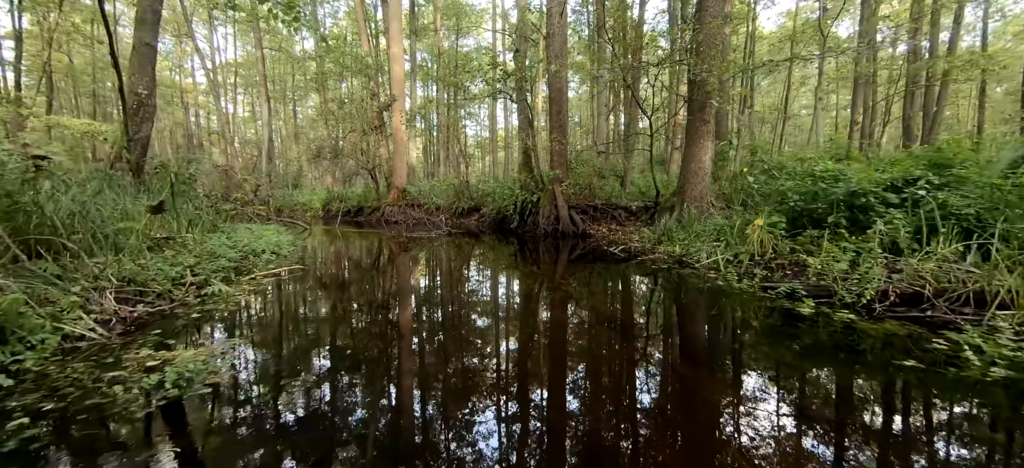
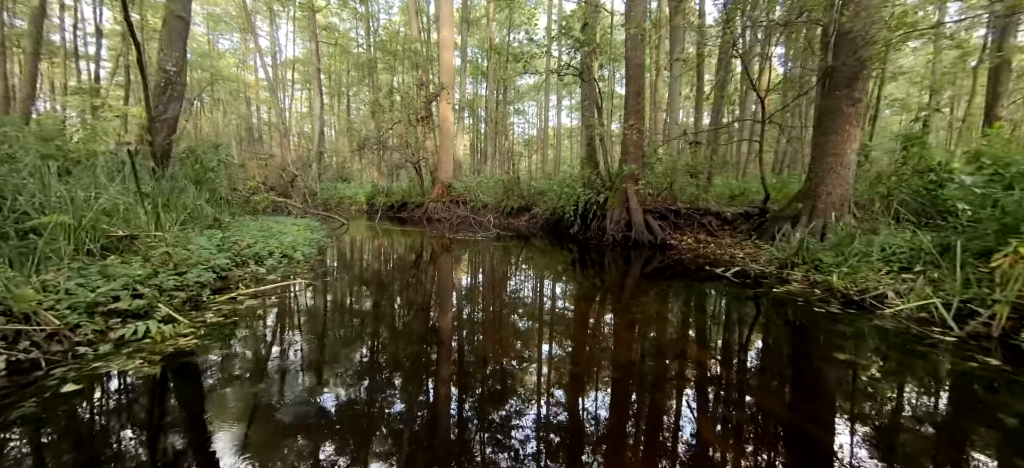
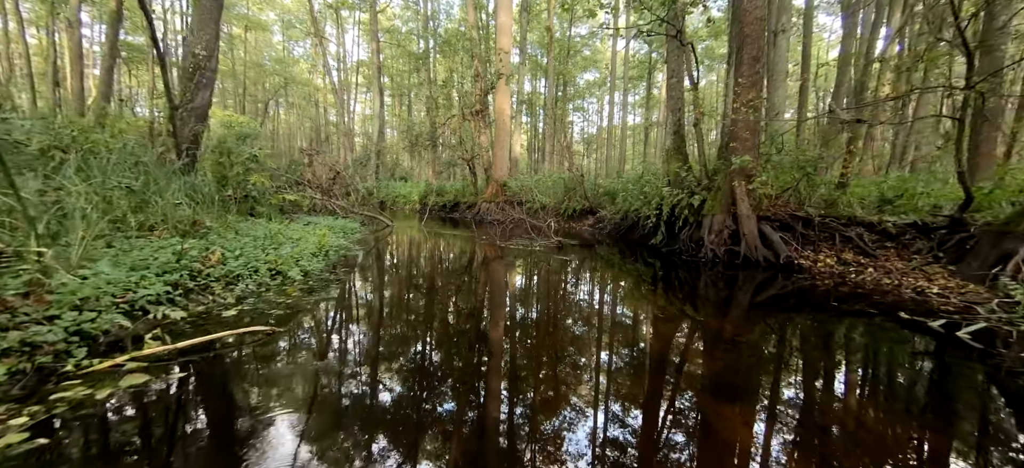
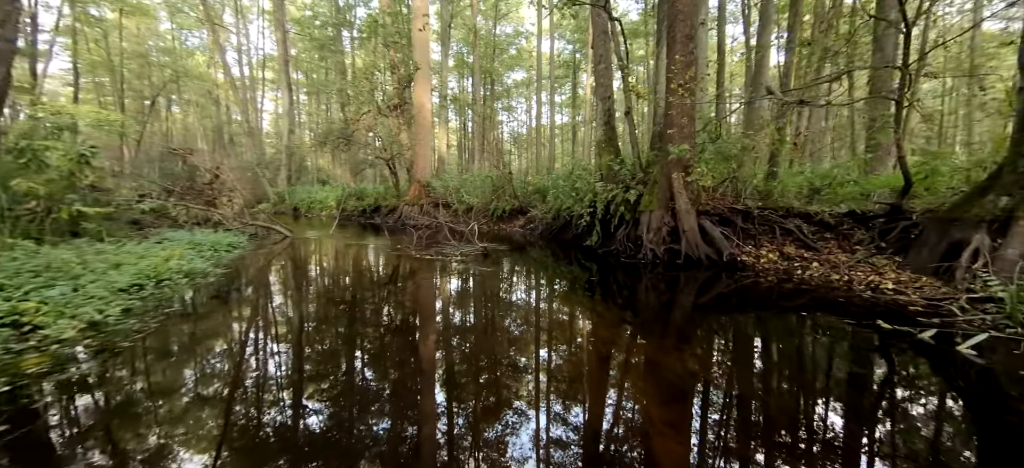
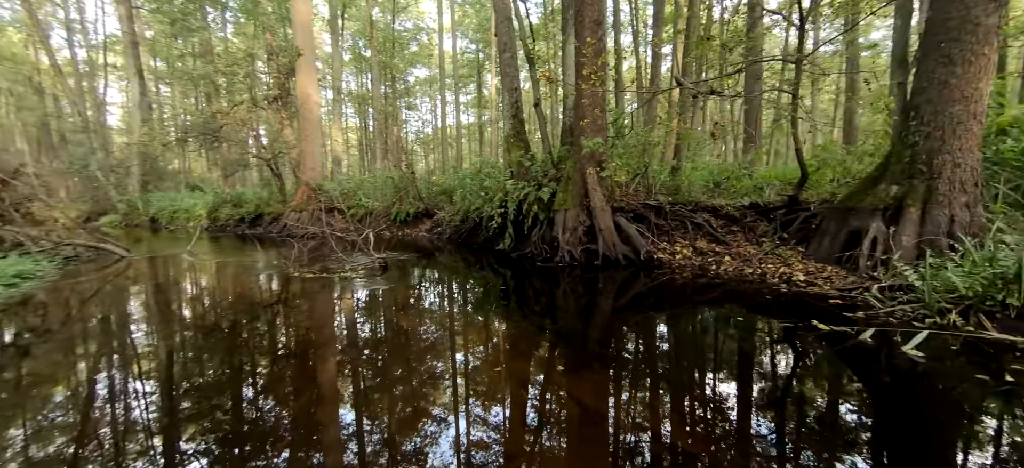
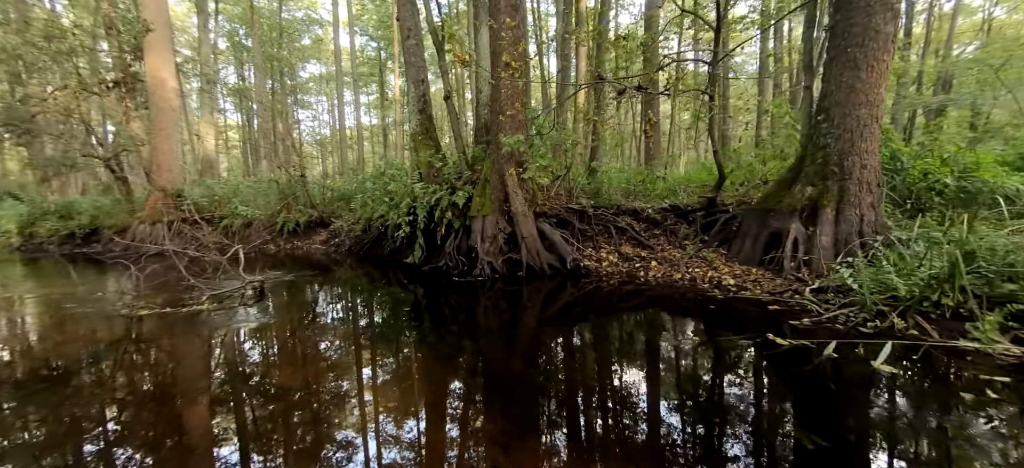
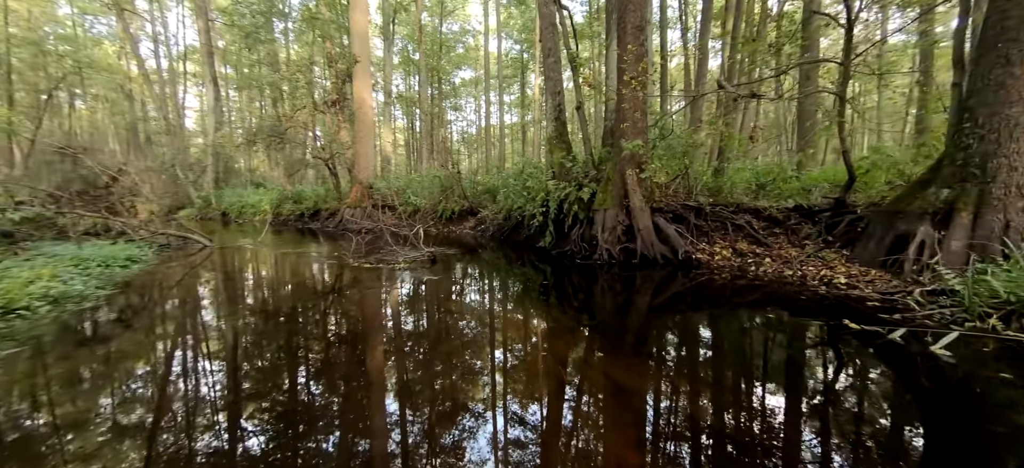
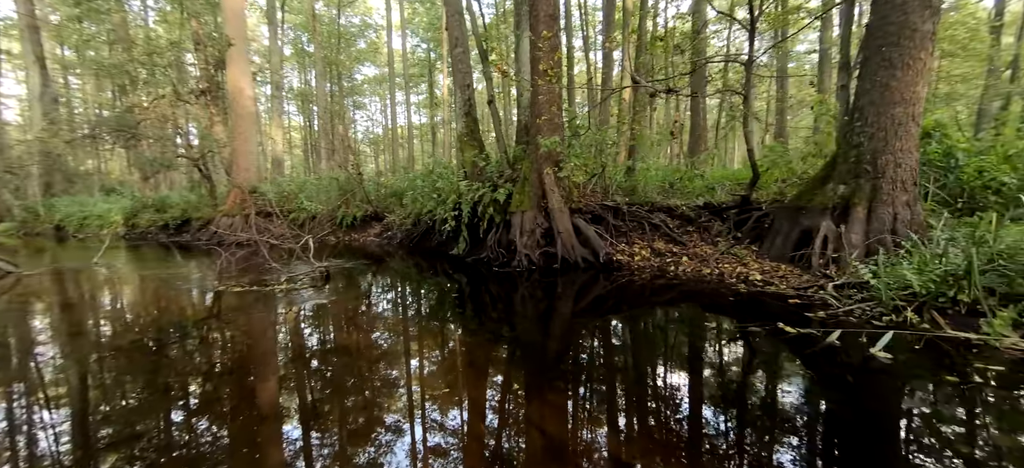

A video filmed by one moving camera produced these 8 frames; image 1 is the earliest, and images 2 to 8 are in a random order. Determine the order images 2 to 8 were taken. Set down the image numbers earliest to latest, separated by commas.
2, 3, 4, 7, 5, 8, 6
